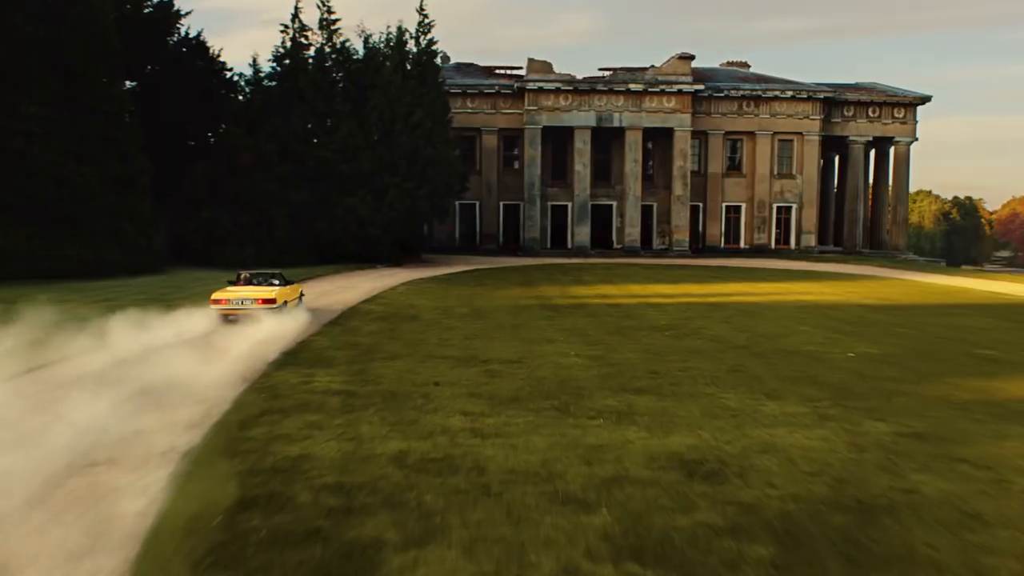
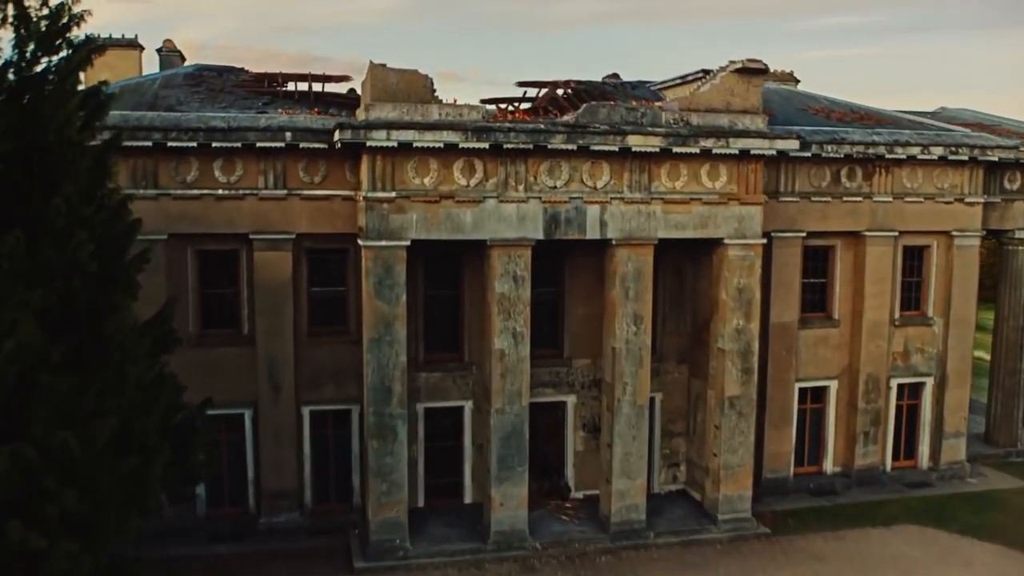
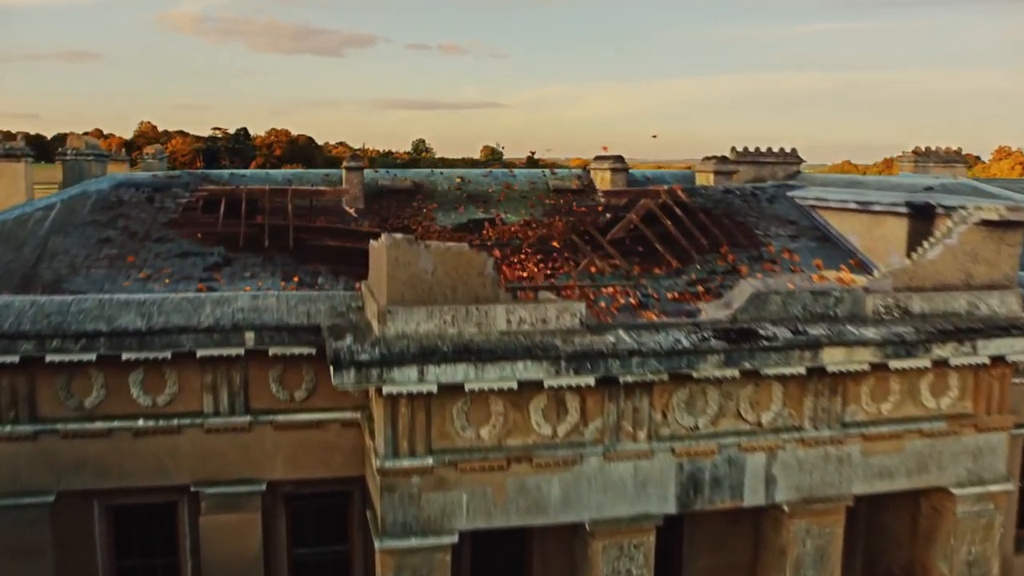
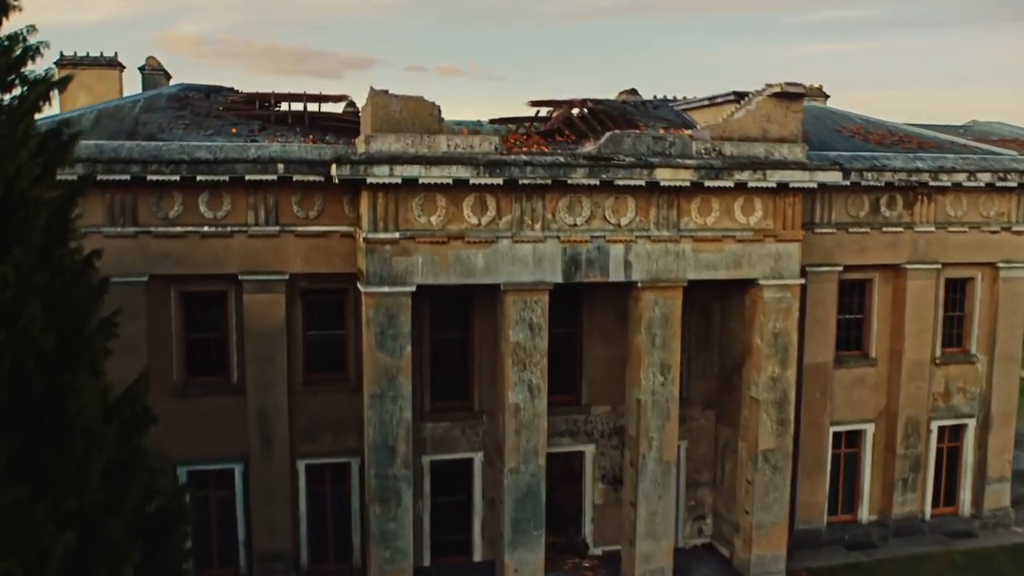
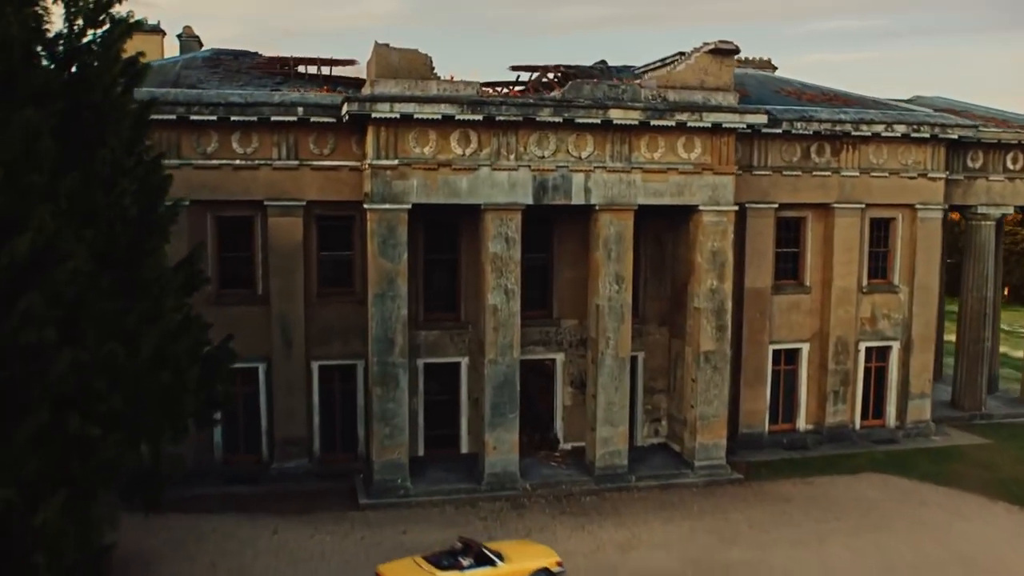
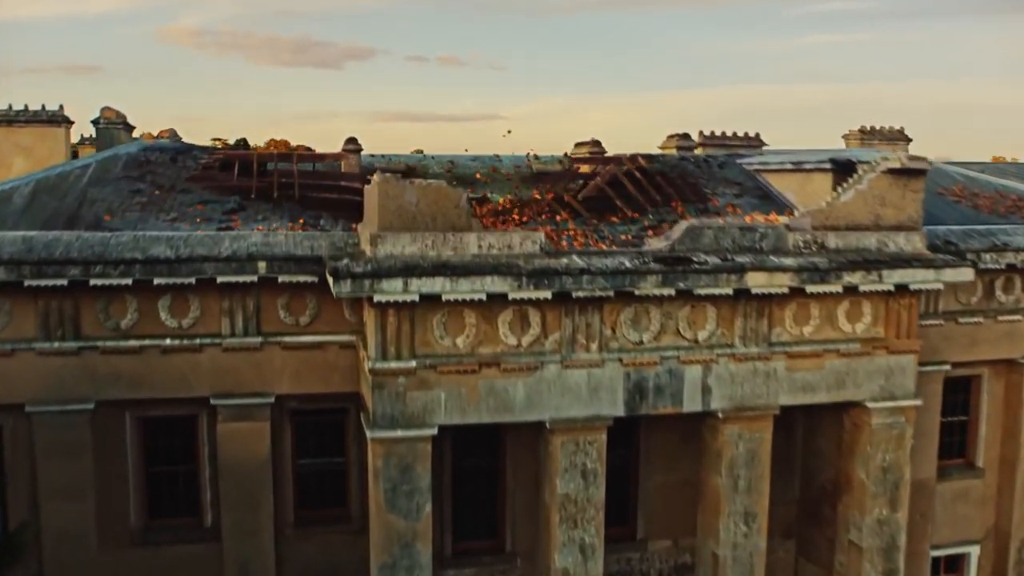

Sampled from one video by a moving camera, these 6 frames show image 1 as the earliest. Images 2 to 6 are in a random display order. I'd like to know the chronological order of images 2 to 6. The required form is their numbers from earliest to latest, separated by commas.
5, 2, 4, 6, 3
